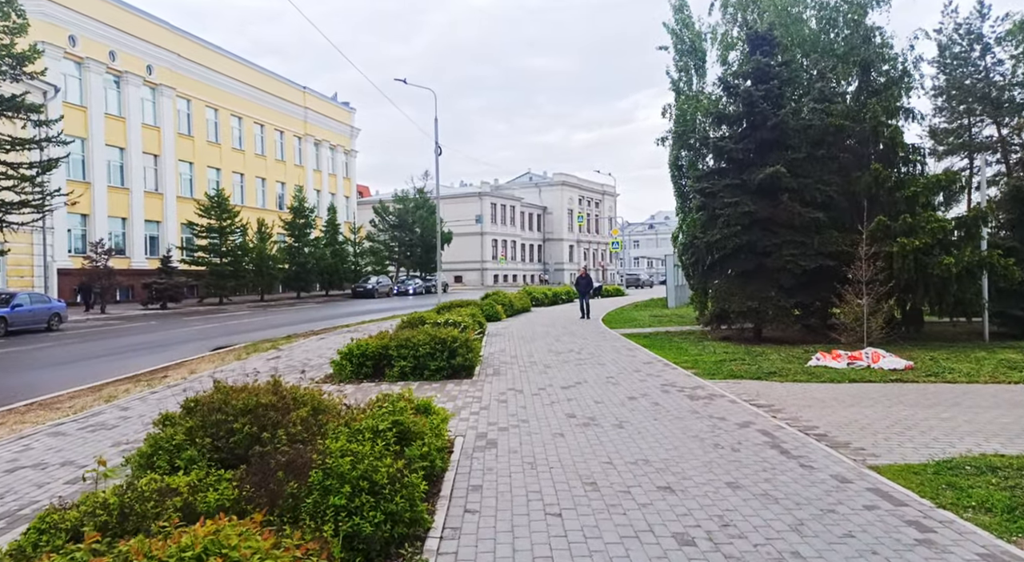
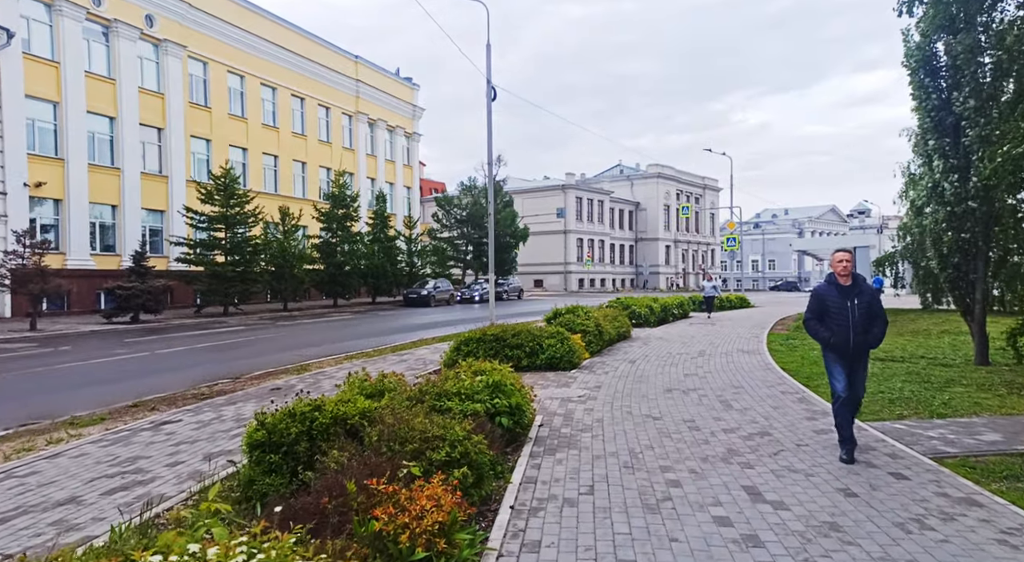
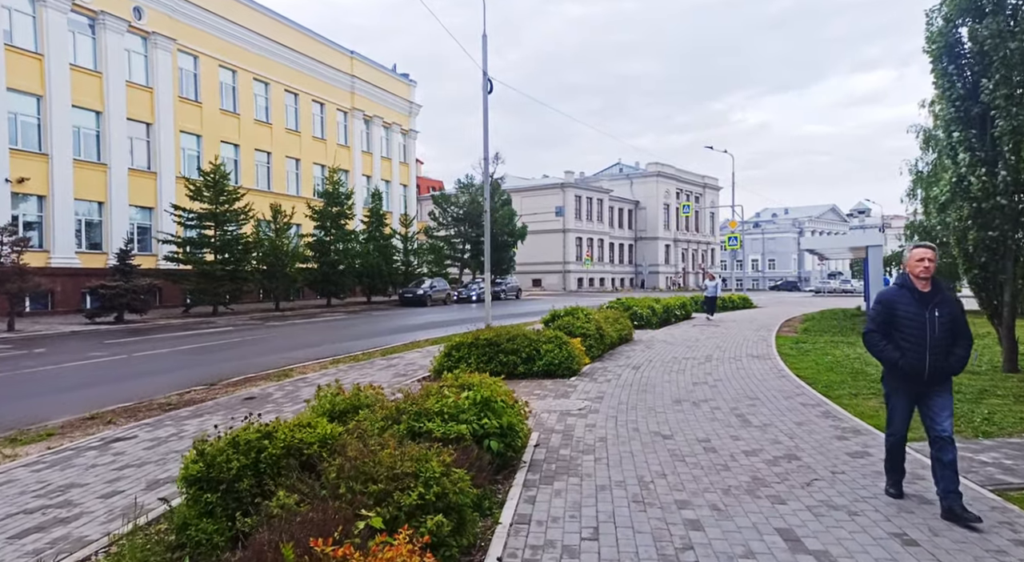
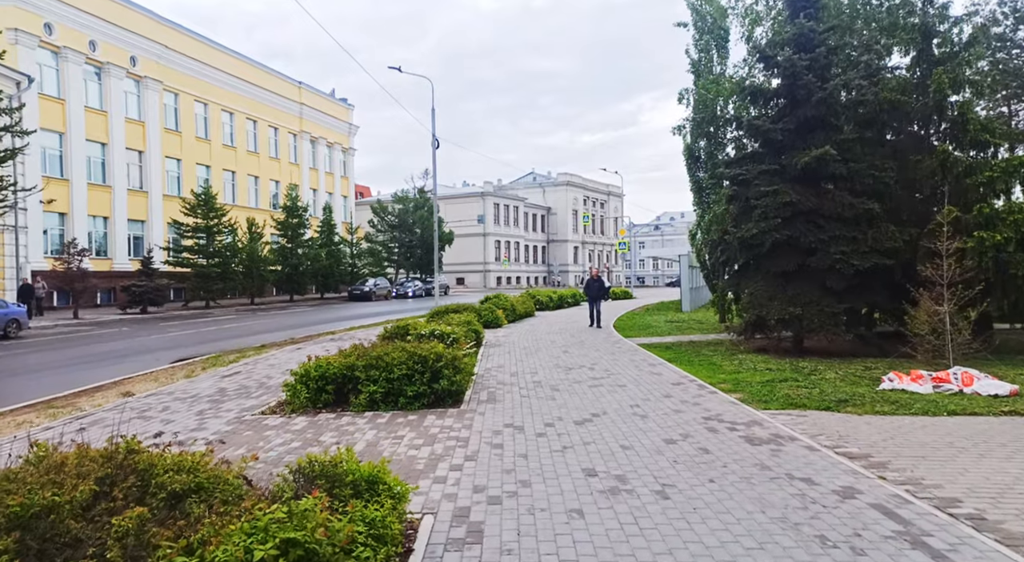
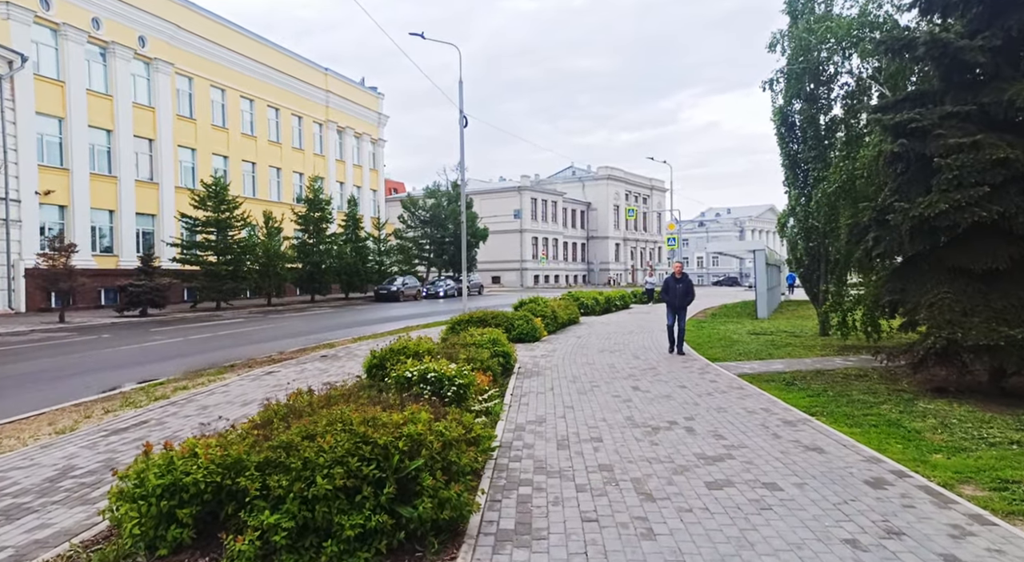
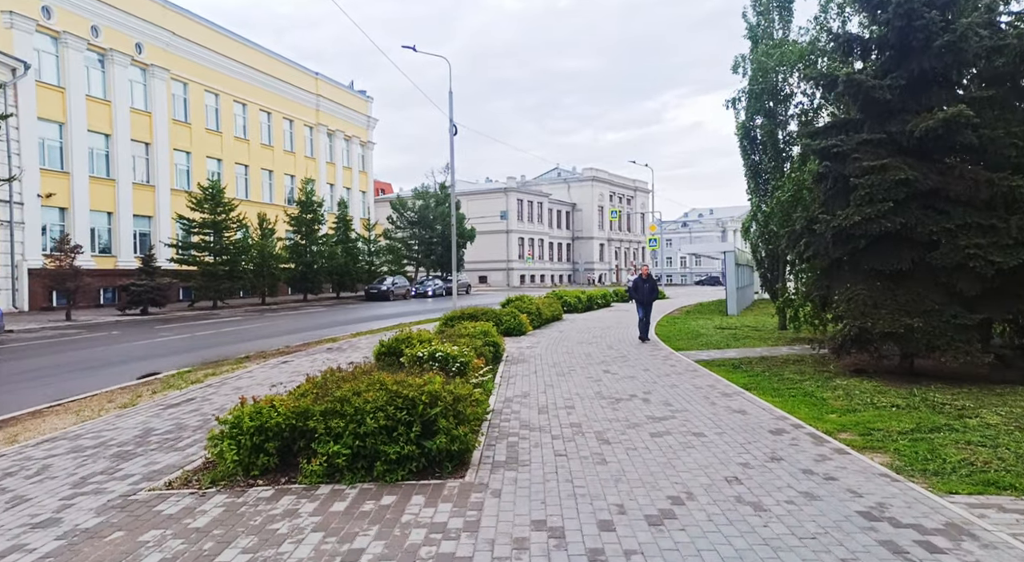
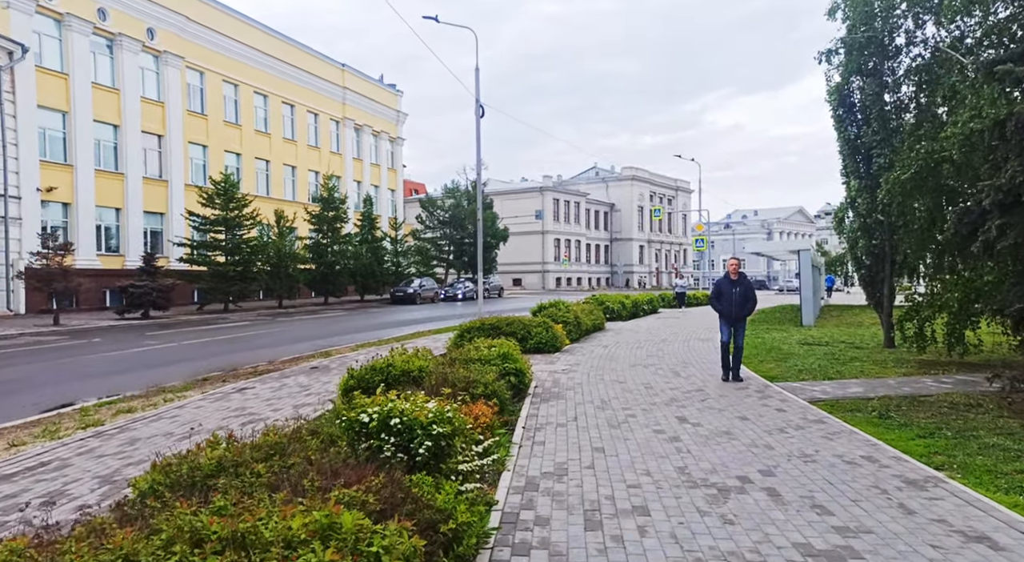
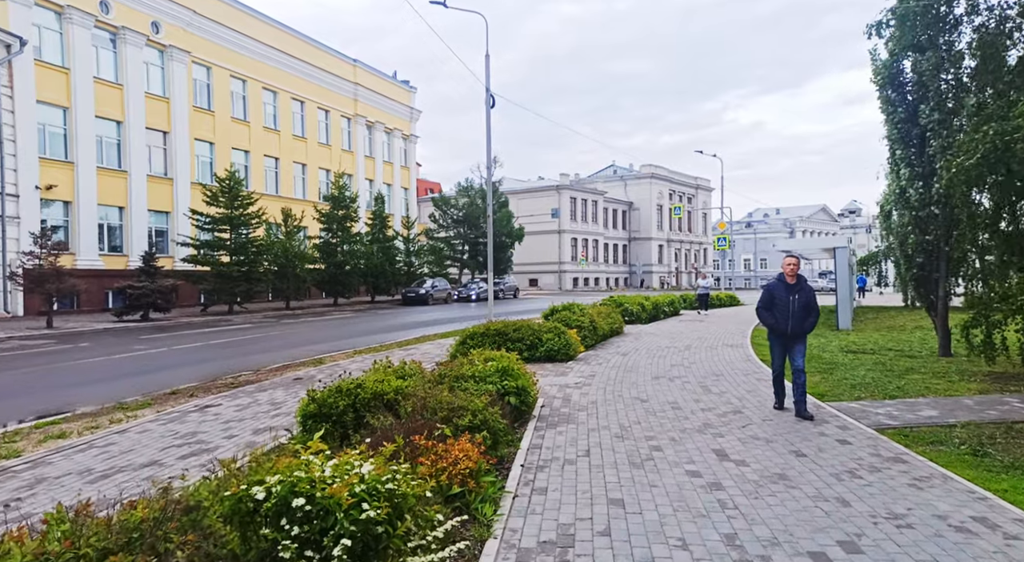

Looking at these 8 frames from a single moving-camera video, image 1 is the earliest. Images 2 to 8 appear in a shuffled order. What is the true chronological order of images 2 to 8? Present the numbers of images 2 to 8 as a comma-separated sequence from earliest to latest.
4, 6, 5, 7, 8, 2, 3
